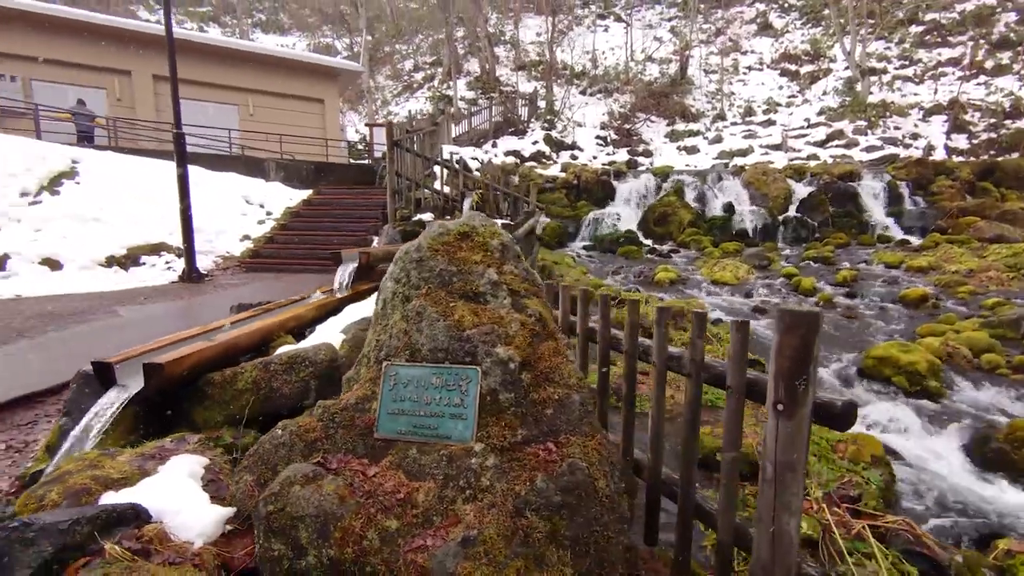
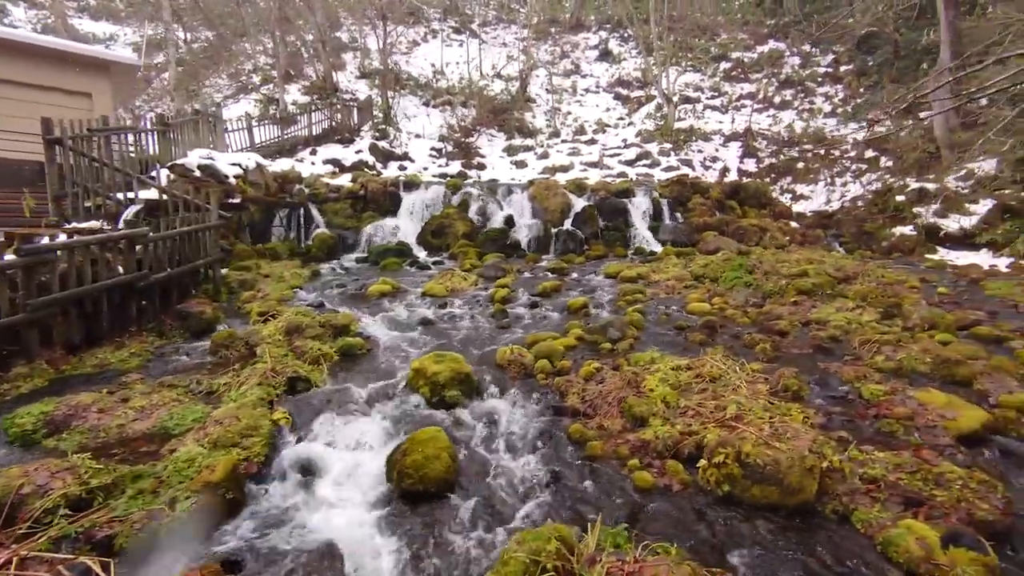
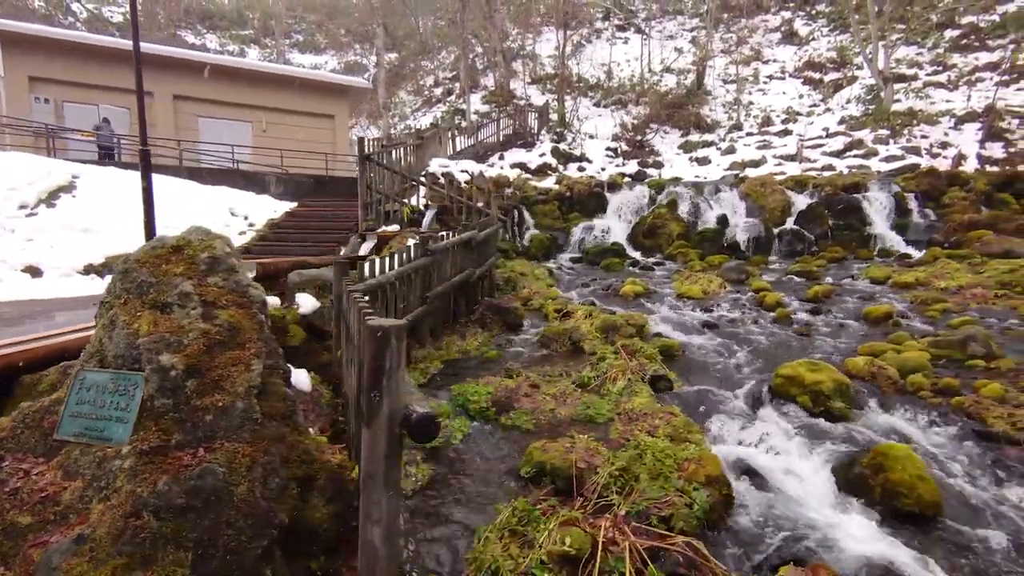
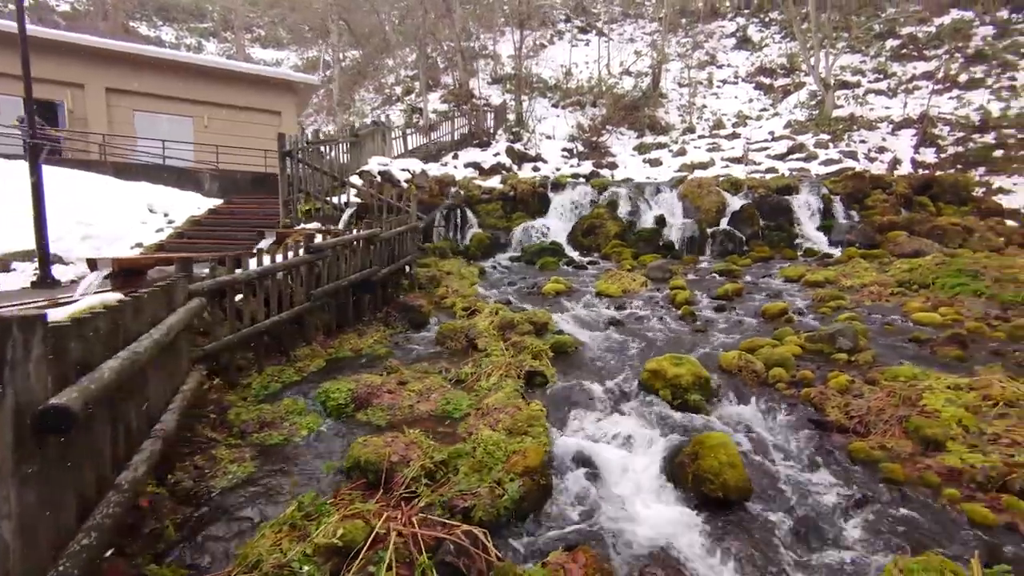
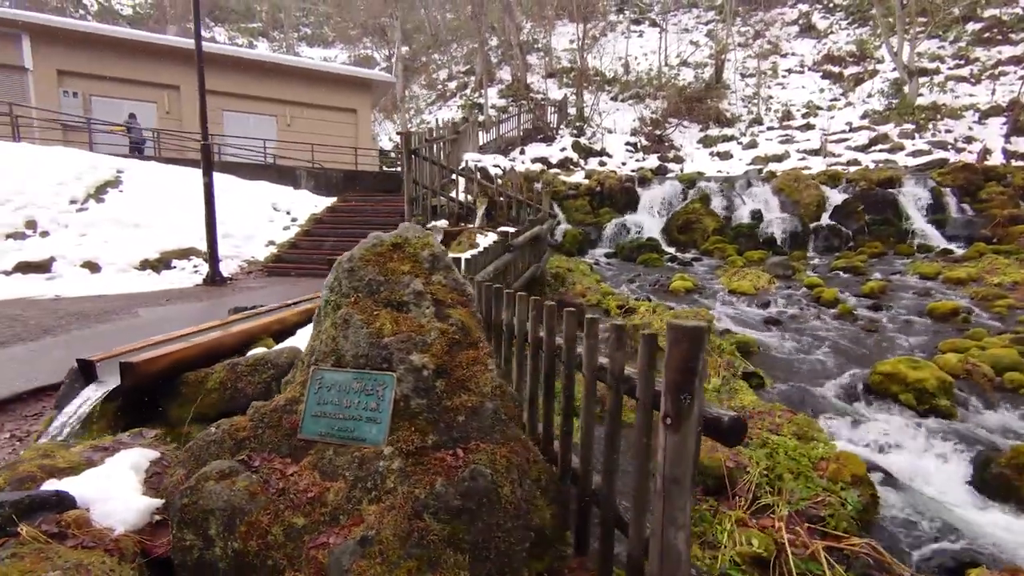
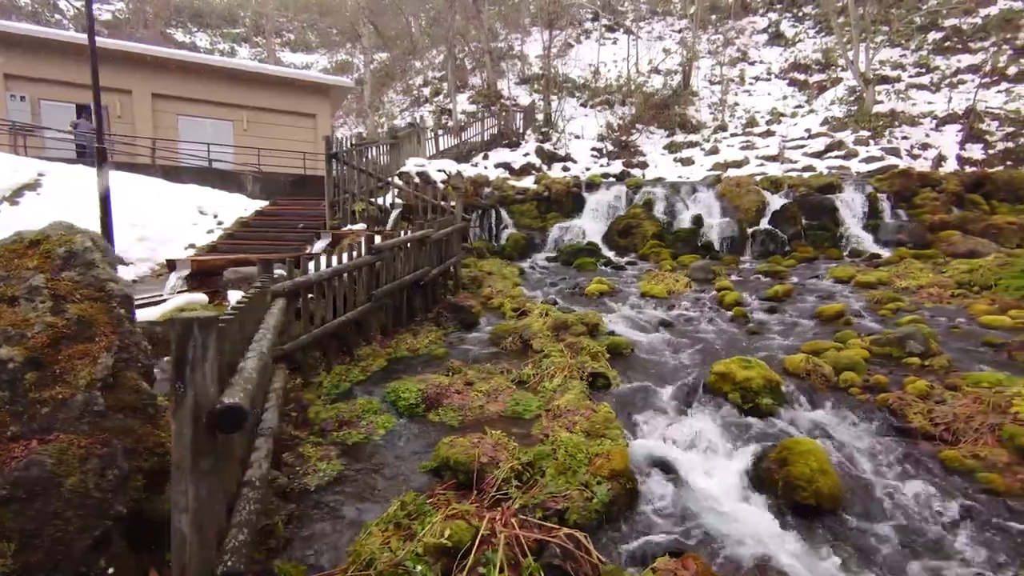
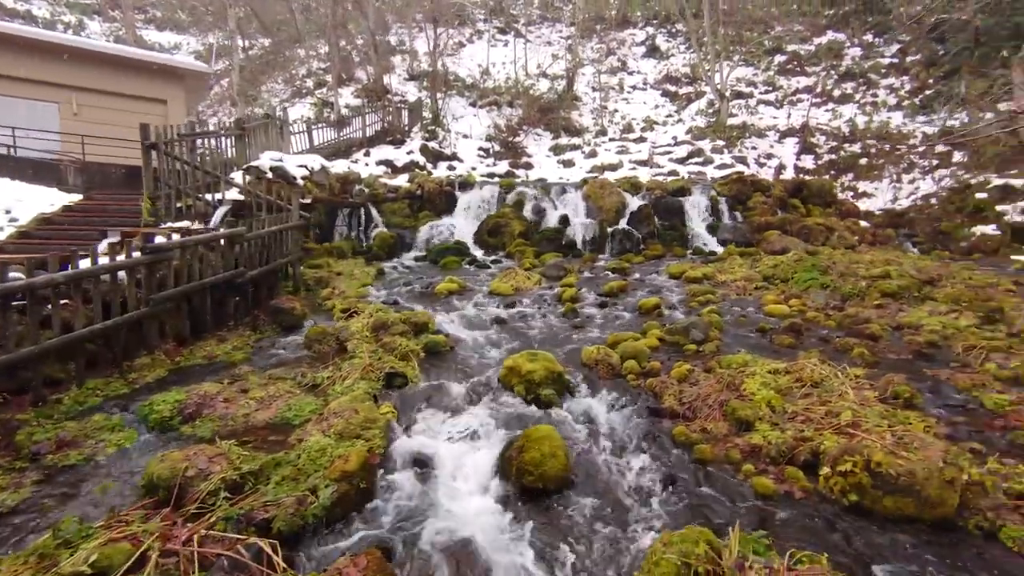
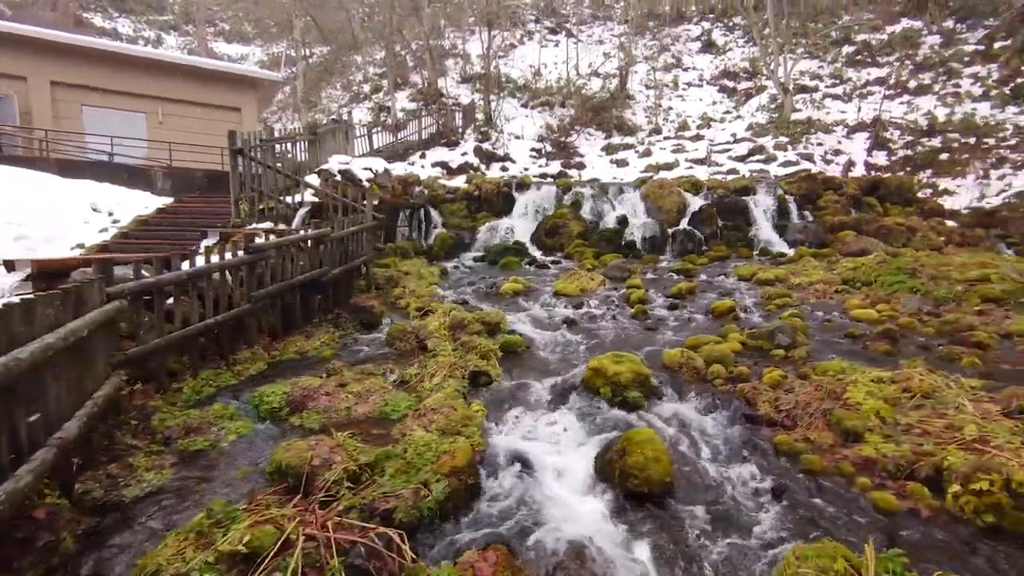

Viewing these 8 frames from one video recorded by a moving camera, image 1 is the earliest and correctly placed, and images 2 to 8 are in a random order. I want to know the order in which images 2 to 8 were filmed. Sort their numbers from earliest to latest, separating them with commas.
5, 3, 6, 4, 8, 7, 2
